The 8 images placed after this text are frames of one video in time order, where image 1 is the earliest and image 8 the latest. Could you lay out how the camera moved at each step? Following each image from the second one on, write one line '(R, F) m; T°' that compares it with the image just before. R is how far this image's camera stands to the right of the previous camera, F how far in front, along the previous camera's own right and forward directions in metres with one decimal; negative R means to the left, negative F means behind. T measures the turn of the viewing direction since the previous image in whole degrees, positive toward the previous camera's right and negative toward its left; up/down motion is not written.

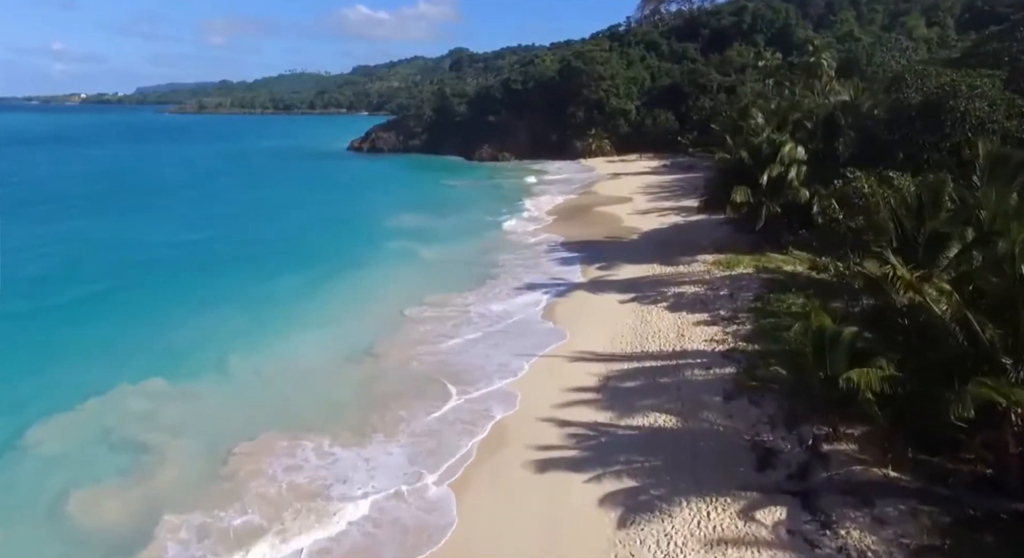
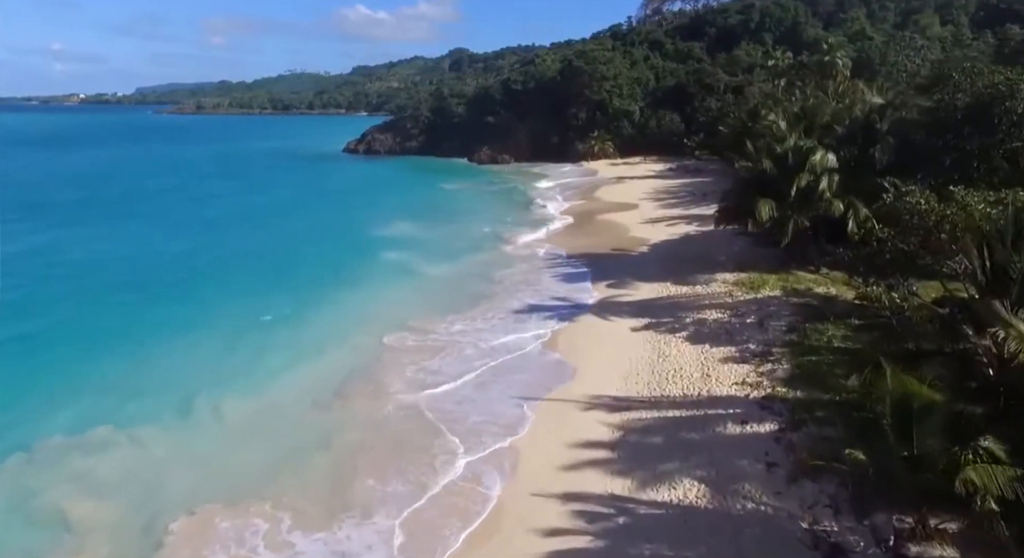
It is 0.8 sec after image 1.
(0.0, +2.6) m; 0°
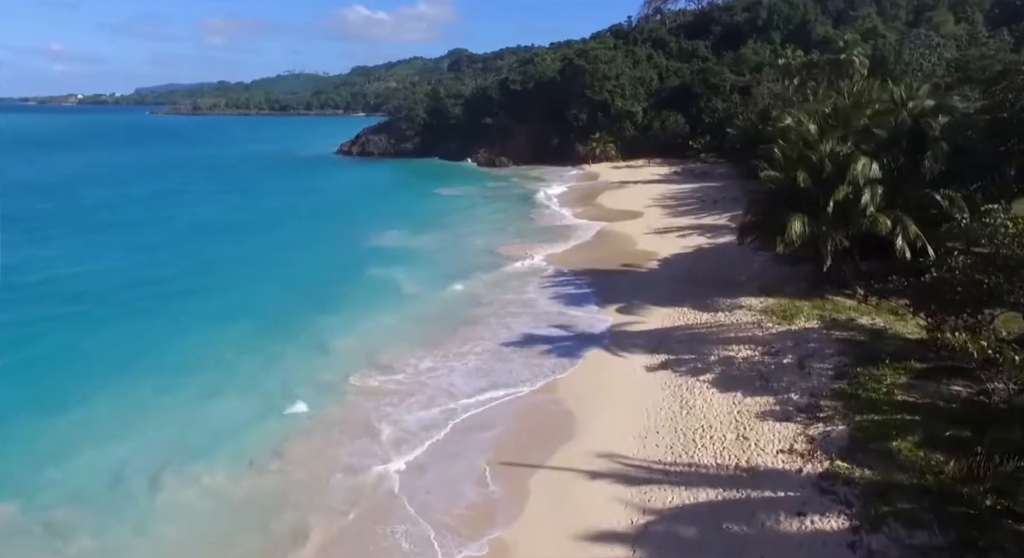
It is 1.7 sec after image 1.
(+0.1, +3.0) m; 0°
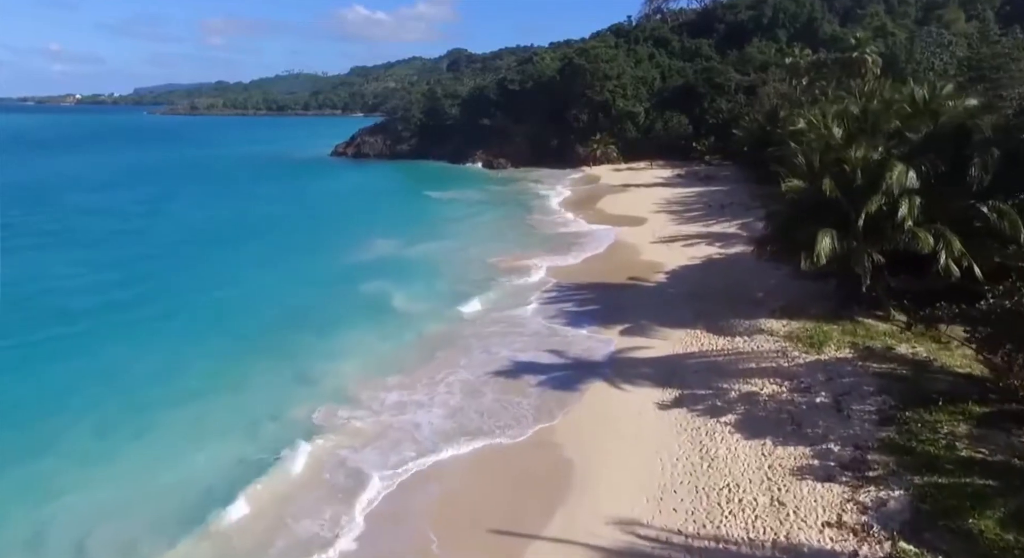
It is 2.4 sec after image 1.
(+0.2, +2.2) m; 0°
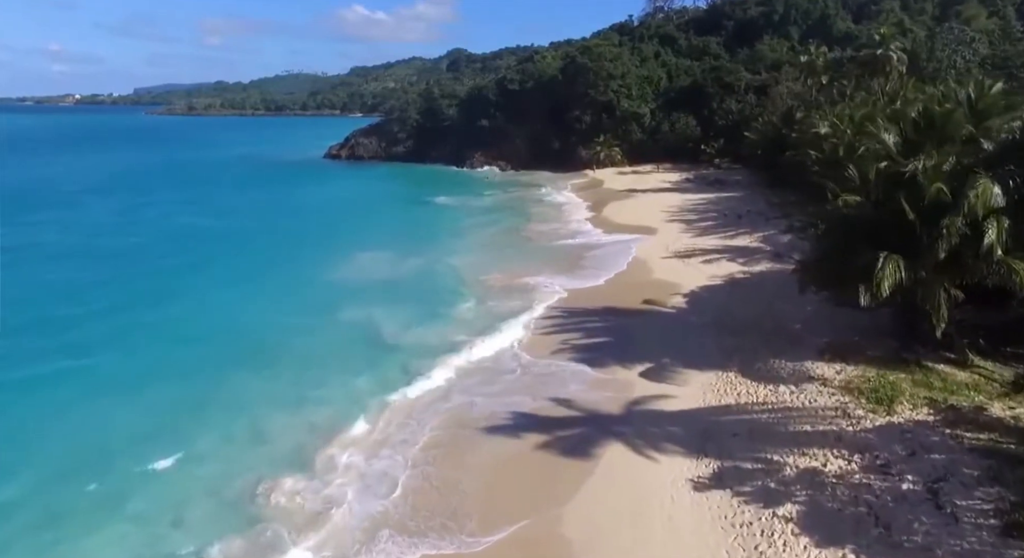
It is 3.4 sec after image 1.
(+0.1, +3.3) m; 0°
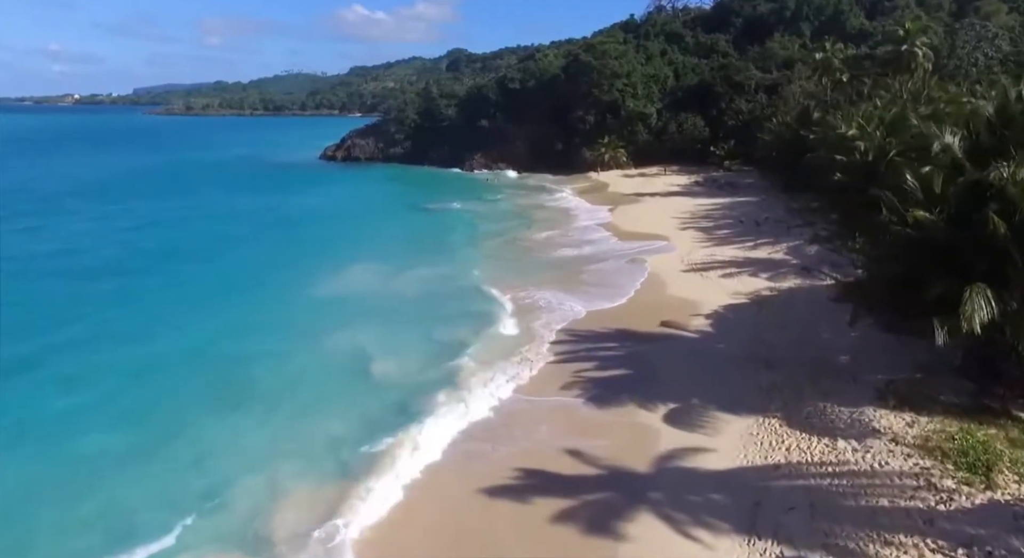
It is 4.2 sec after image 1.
(-0.1, +2.7) m; 0°
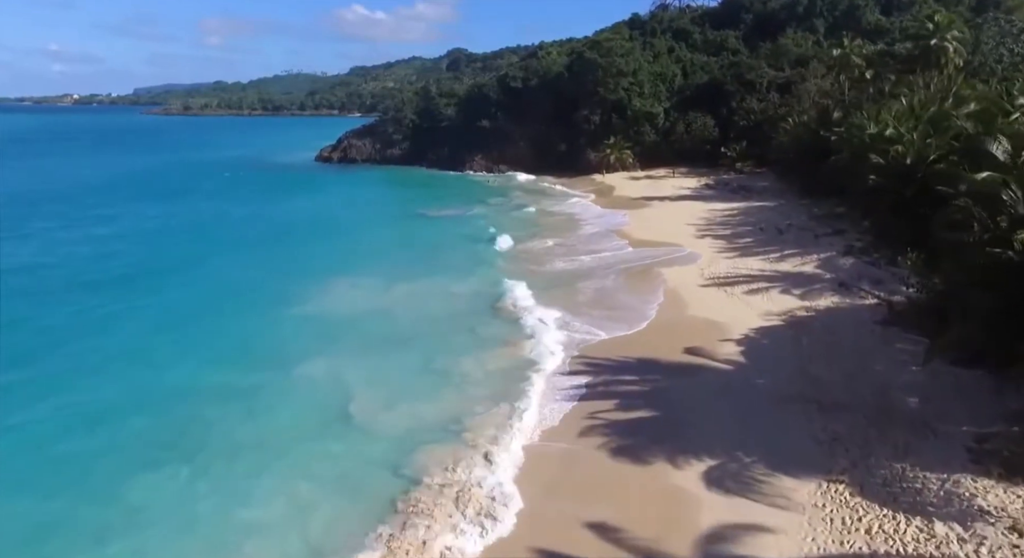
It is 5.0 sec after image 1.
(-0.2, +2.8) m; 0°
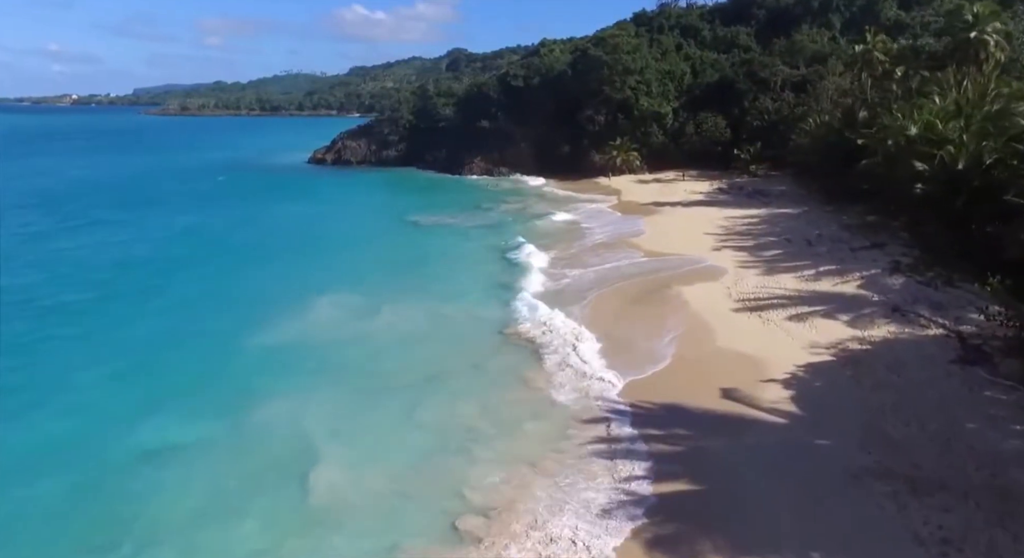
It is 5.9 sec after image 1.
(-0.1, +3.3) m; 0°
